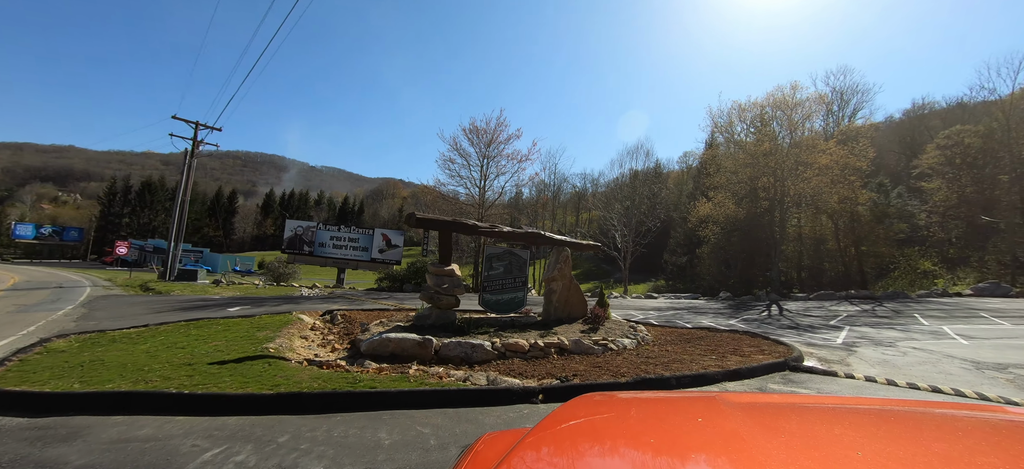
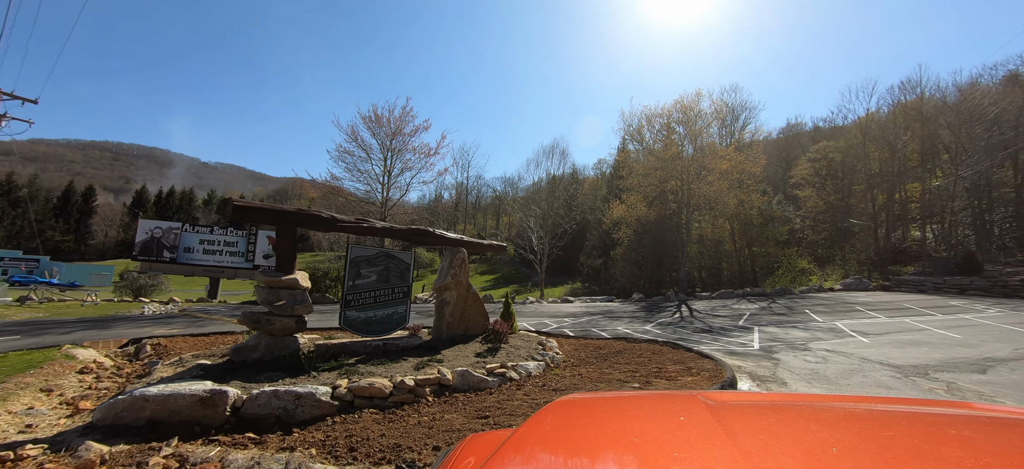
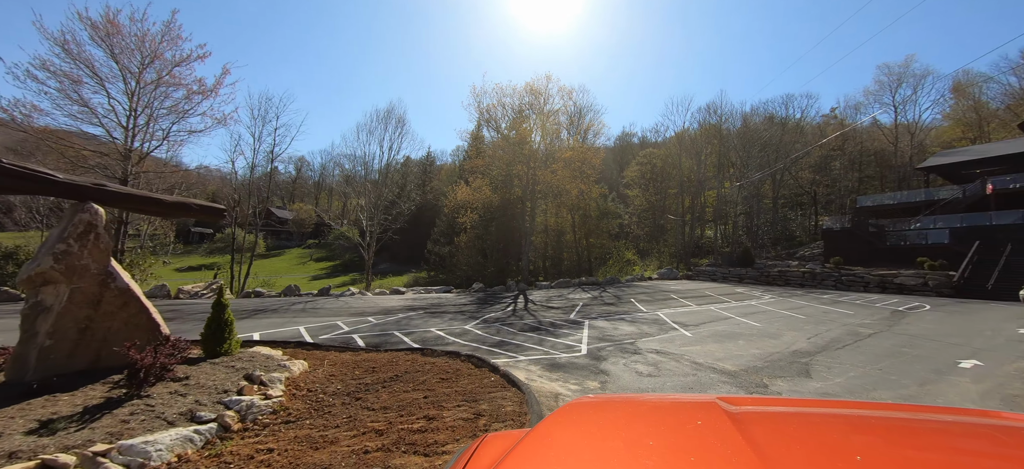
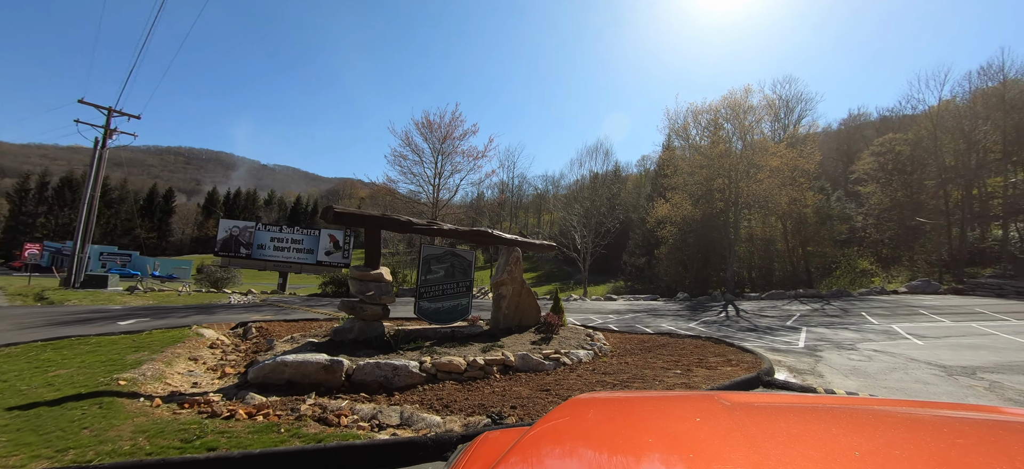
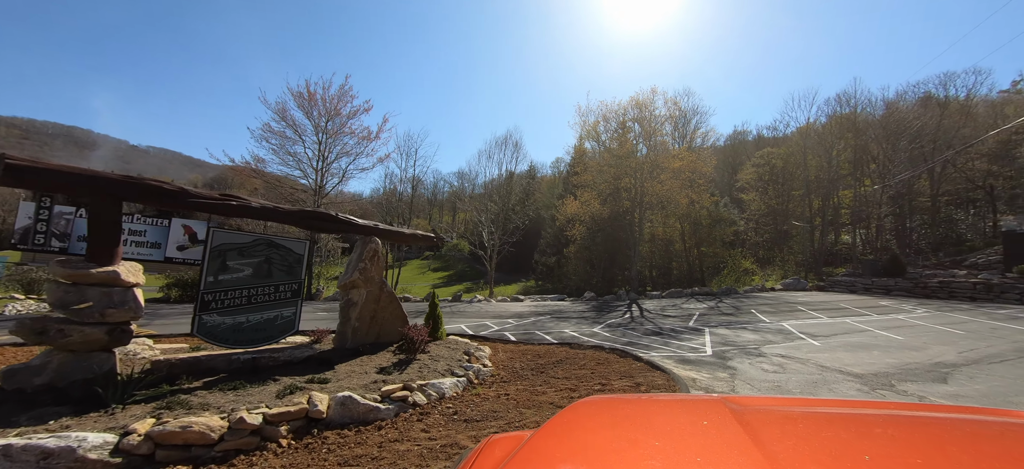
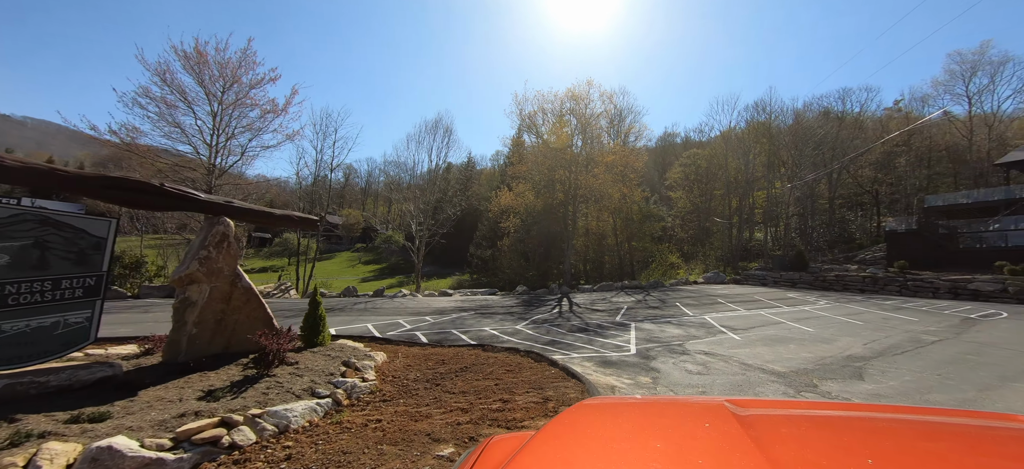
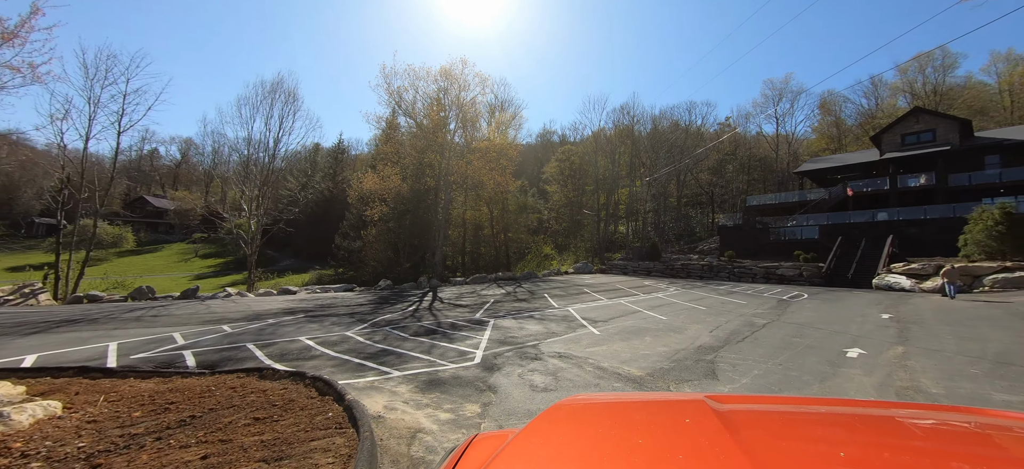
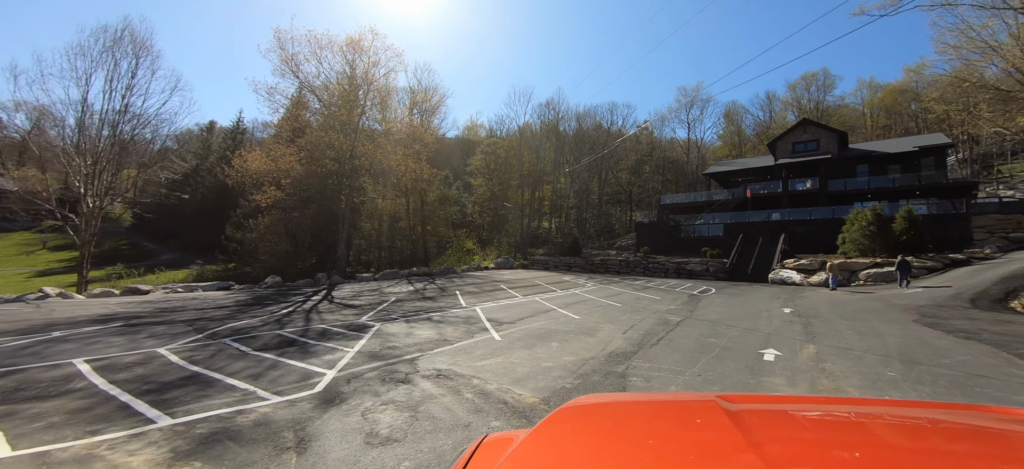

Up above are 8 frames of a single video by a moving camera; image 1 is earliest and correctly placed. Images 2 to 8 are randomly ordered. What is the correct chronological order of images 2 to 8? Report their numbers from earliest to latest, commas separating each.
4, 2, 5, 6, 3, 7, 8
